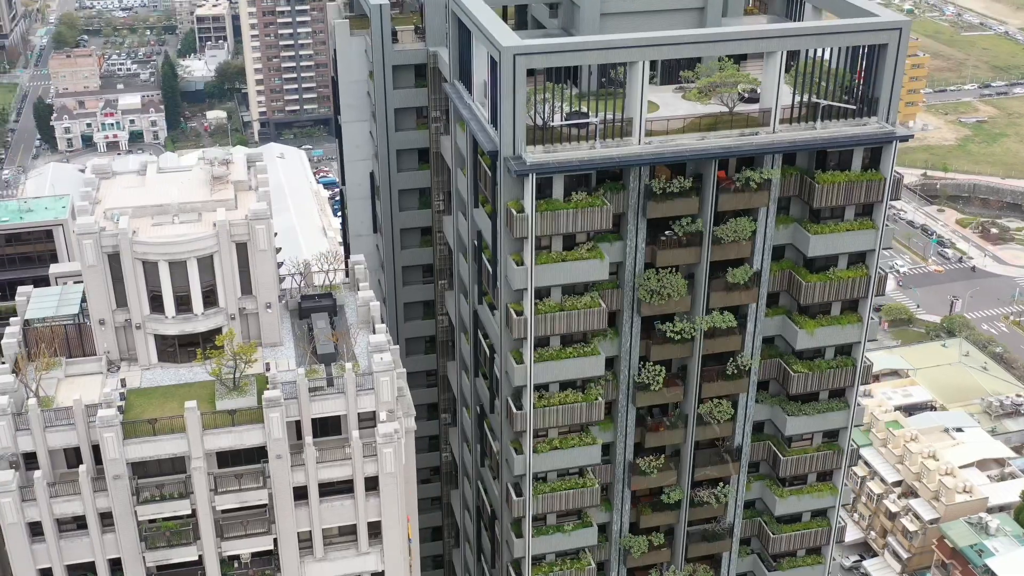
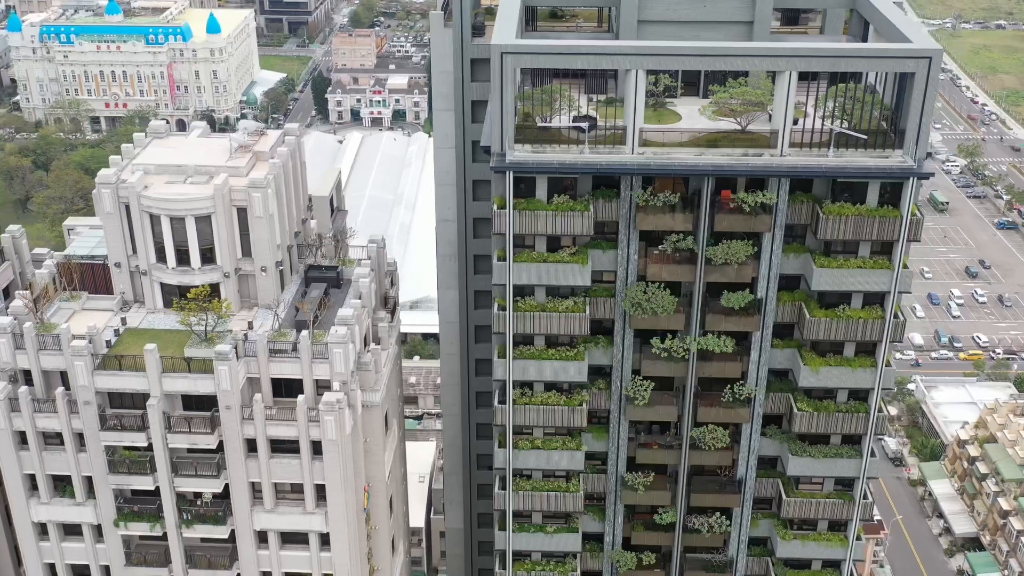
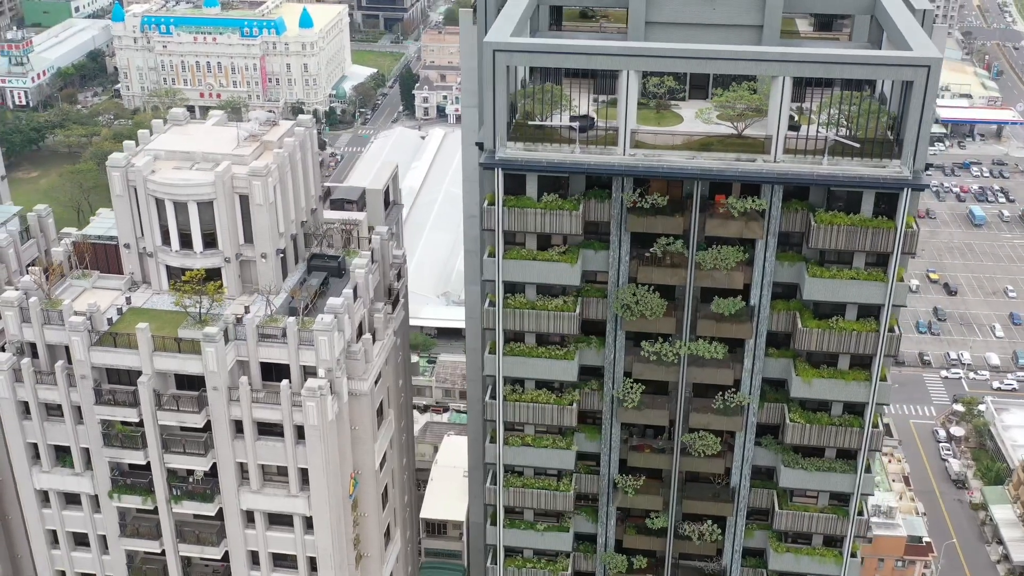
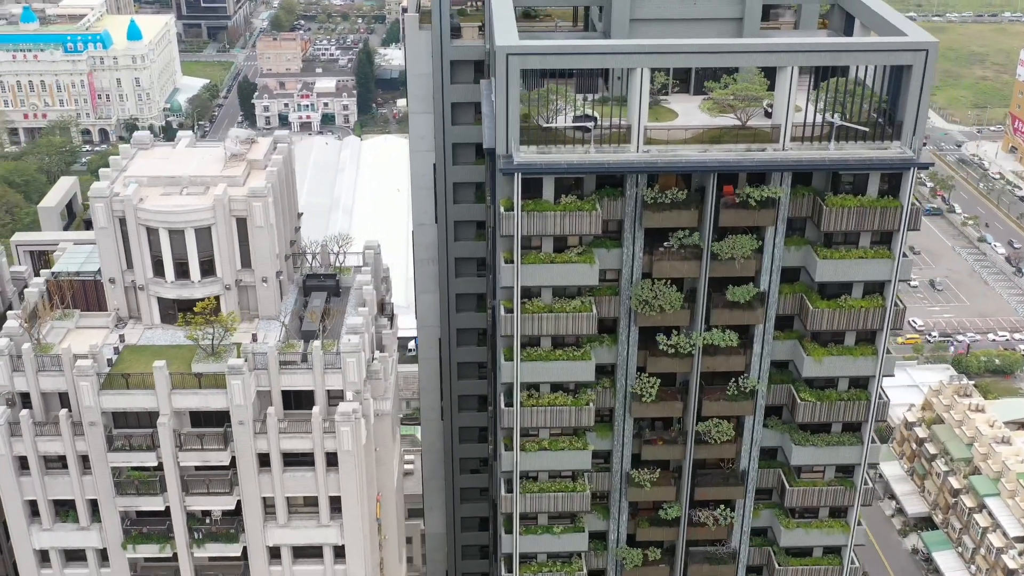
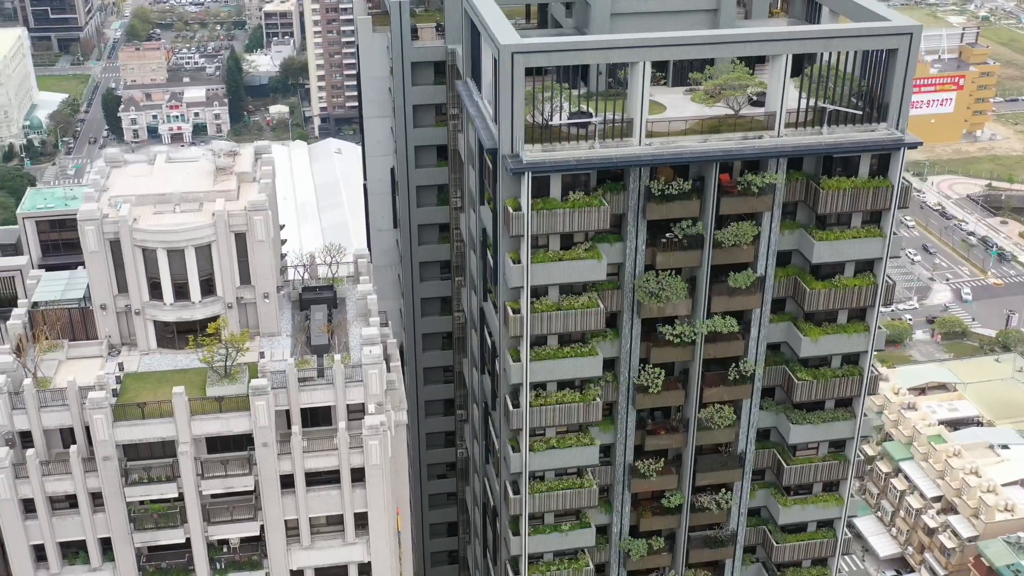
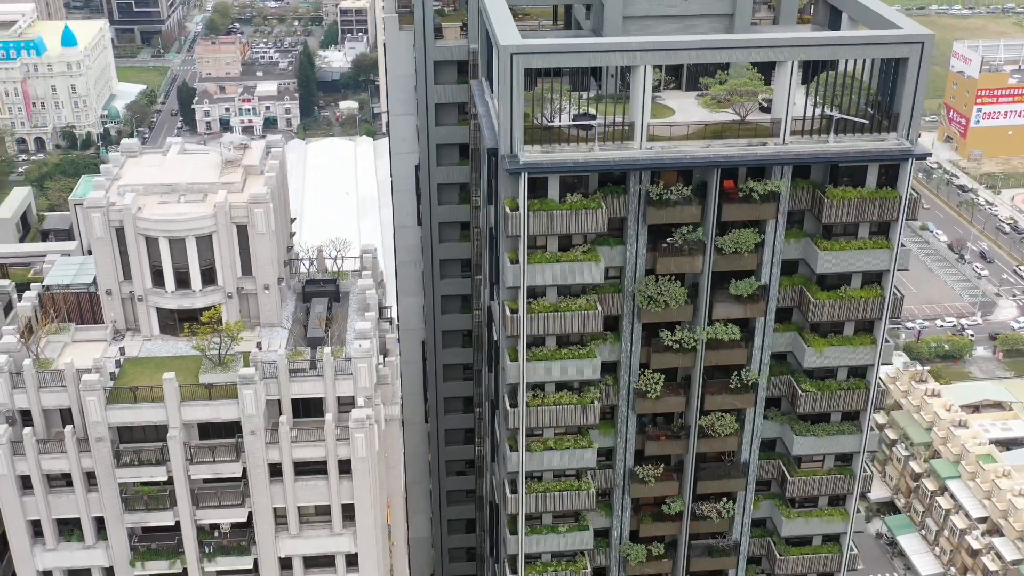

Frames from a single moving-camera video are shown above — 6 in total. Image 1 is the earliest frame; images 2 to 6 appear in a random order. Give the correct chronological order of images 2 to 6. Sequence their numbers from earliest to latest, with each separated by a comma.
5, 6, 4, 2, 3
